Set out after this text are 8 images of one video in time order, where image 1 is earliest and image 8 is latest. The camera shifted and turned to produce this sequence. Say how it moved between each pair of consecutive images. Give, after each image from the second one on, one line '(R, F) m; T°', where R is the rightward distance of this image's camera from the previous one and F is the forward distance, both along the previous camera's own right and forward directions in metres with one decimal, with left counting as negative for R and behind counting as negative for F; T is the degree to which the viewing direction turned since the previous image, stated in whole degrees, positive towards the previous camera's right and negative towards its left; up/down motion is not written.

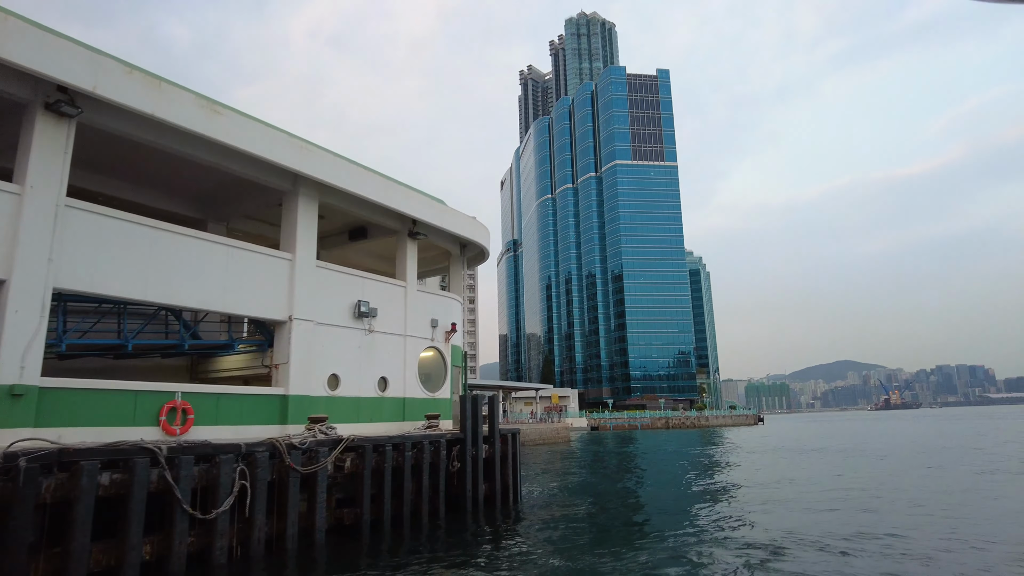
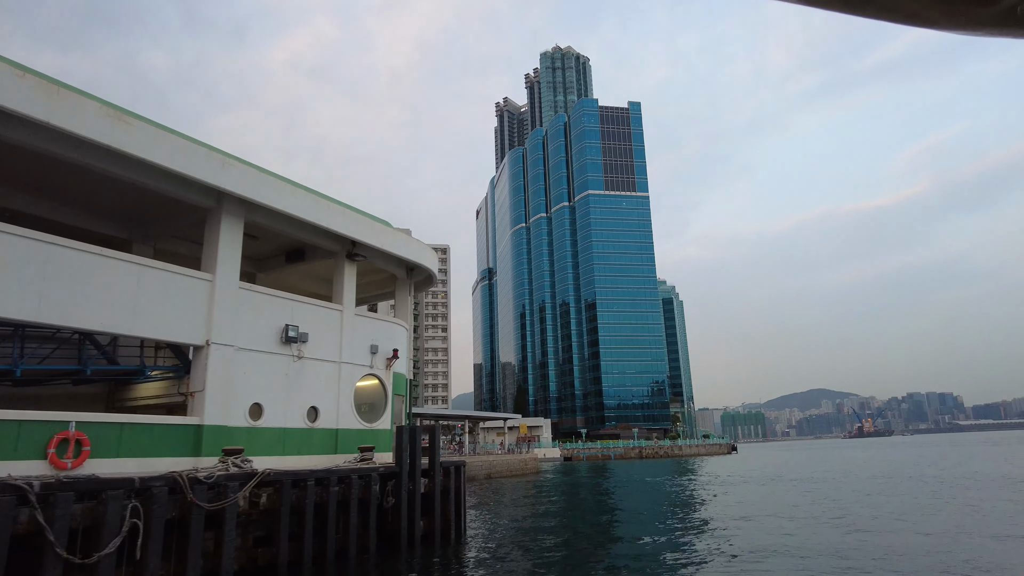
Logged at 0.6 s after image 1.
(+0.6, +0.4) m; +2°
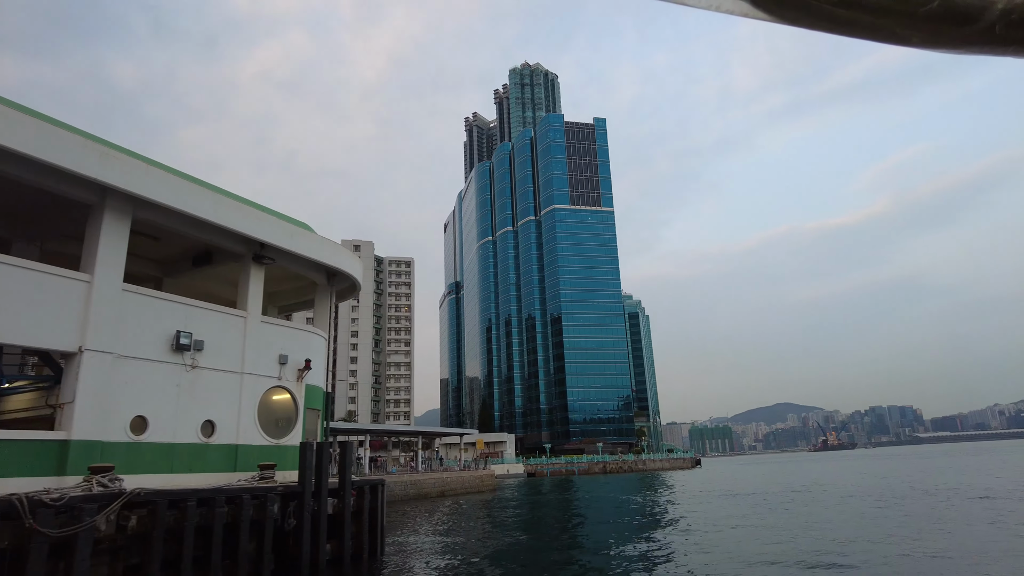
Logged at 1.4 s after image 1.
(+0.8, +0.5) m; +3°
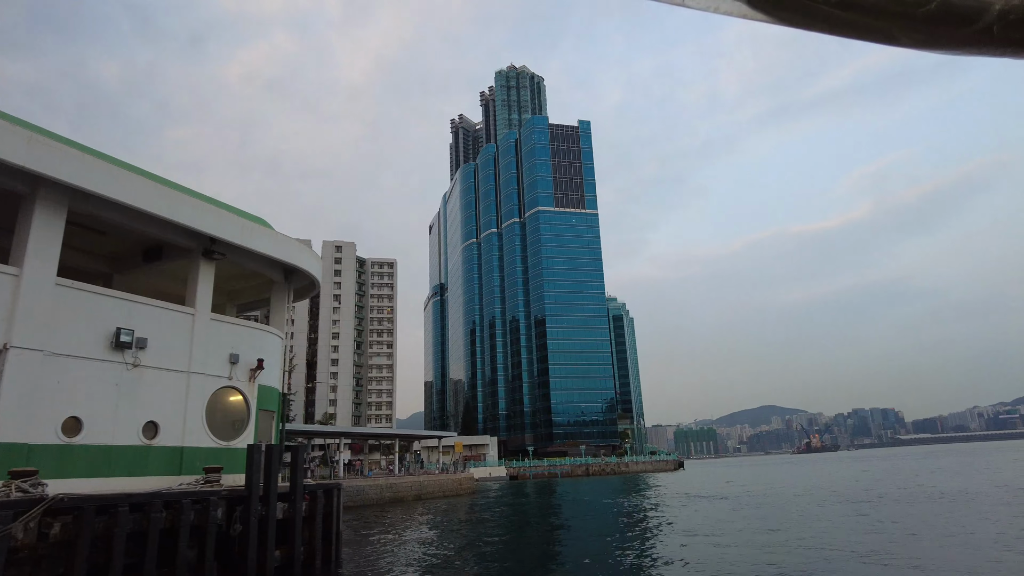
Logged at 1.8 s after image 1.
(+0.4, +0.3) m; +1°
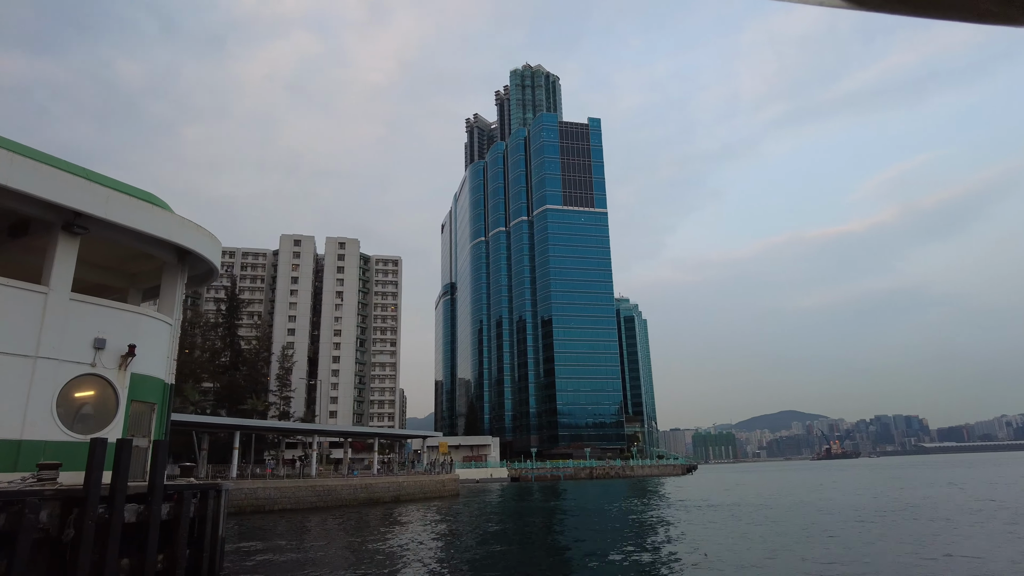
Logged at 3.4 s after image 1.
(+1.7, +1.1) m; -2°
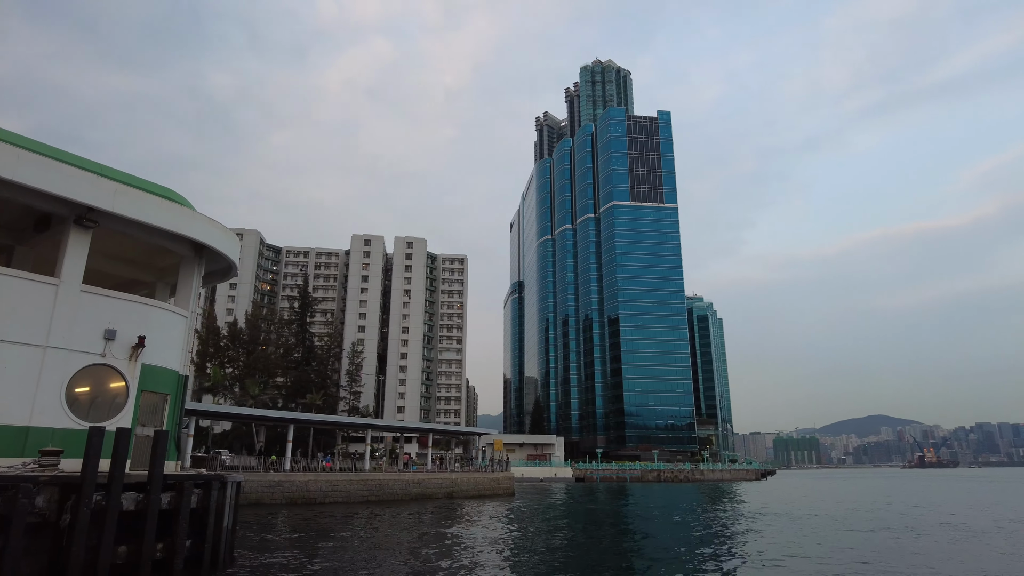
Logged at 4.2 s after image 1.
(+1.0, +0.5) m; -6°
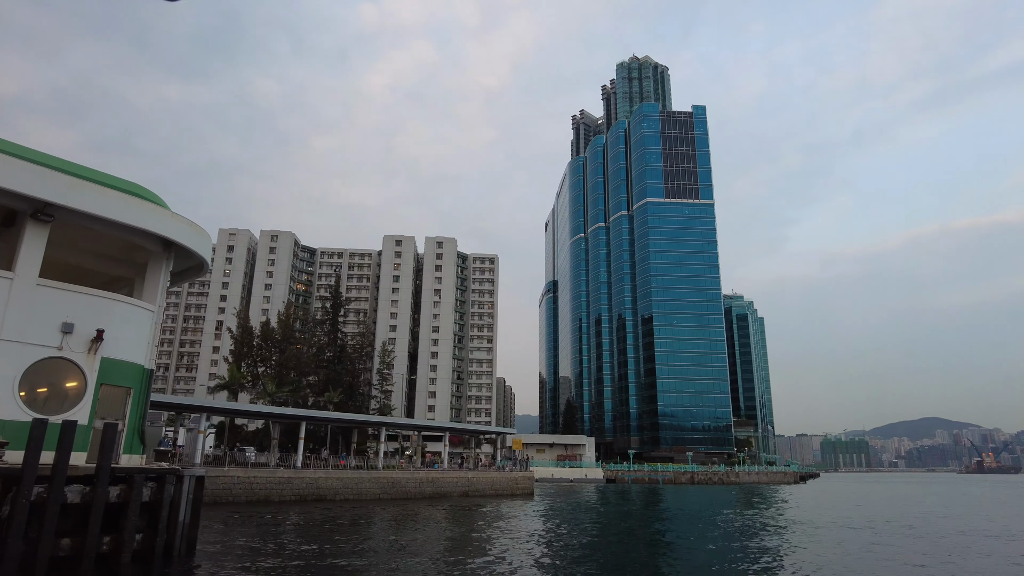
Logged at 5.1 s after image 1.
(+1.2, +0.4) m; -4°
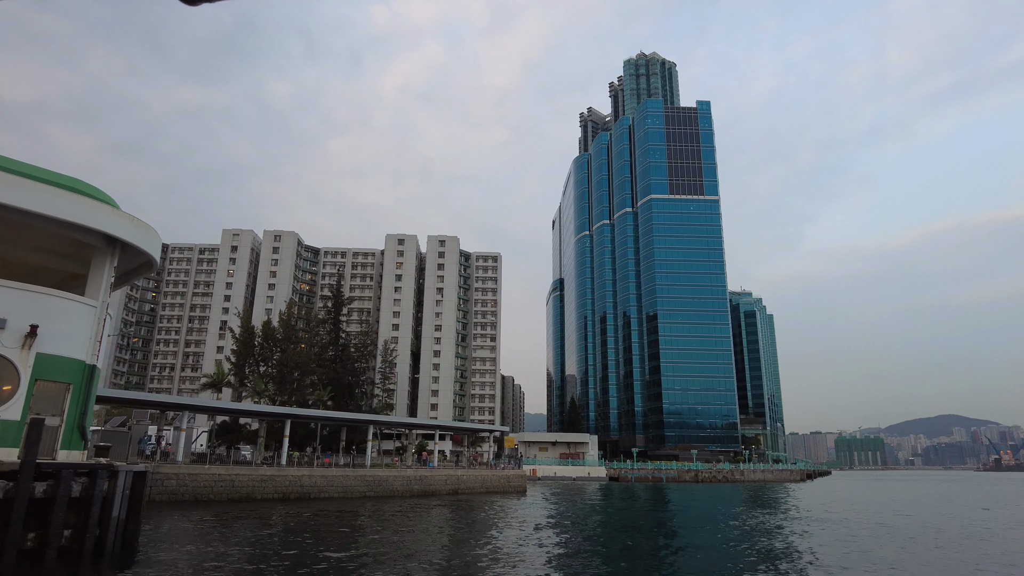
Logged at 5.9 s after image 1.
(+1.1, +0.2) m; -1°
